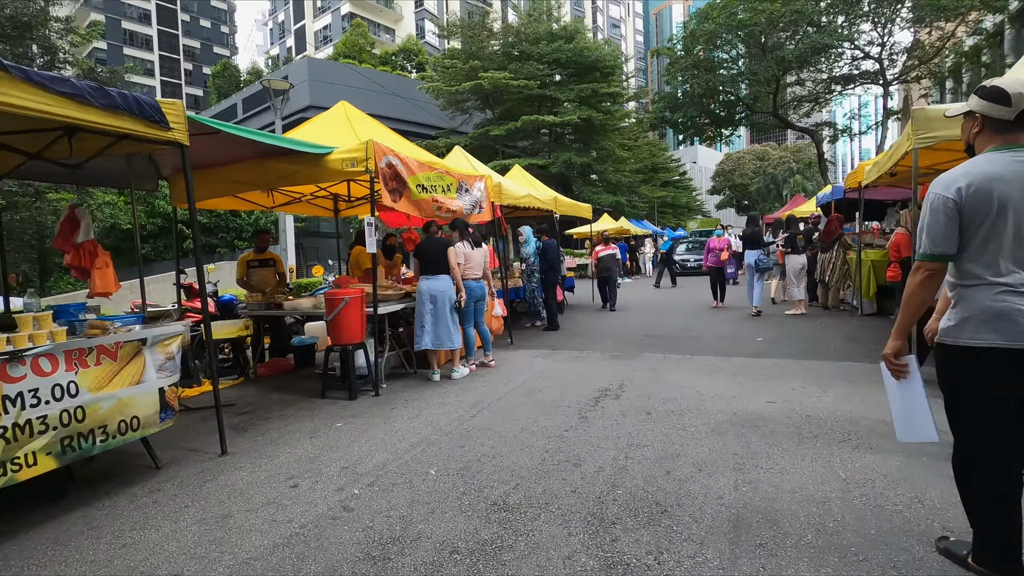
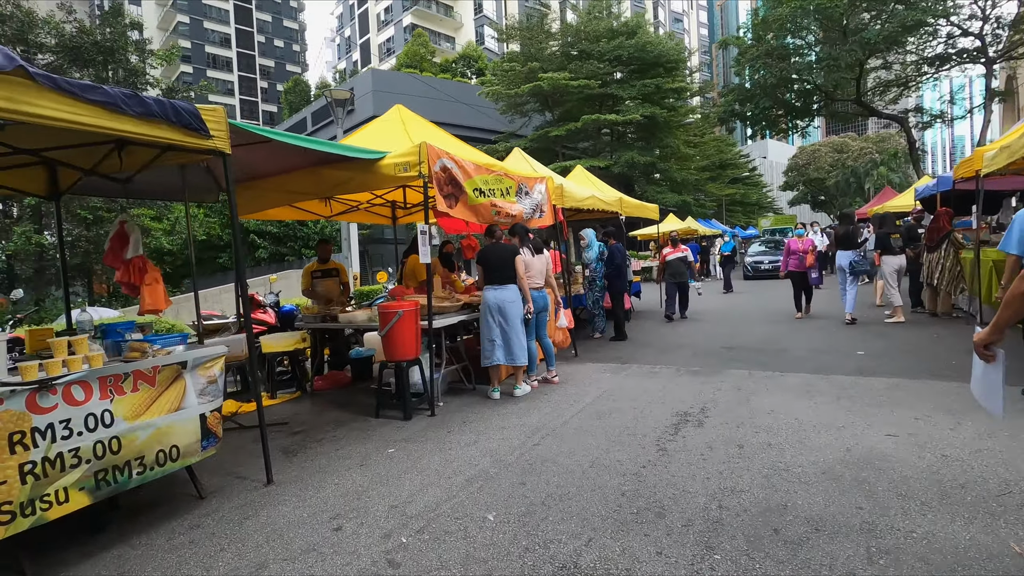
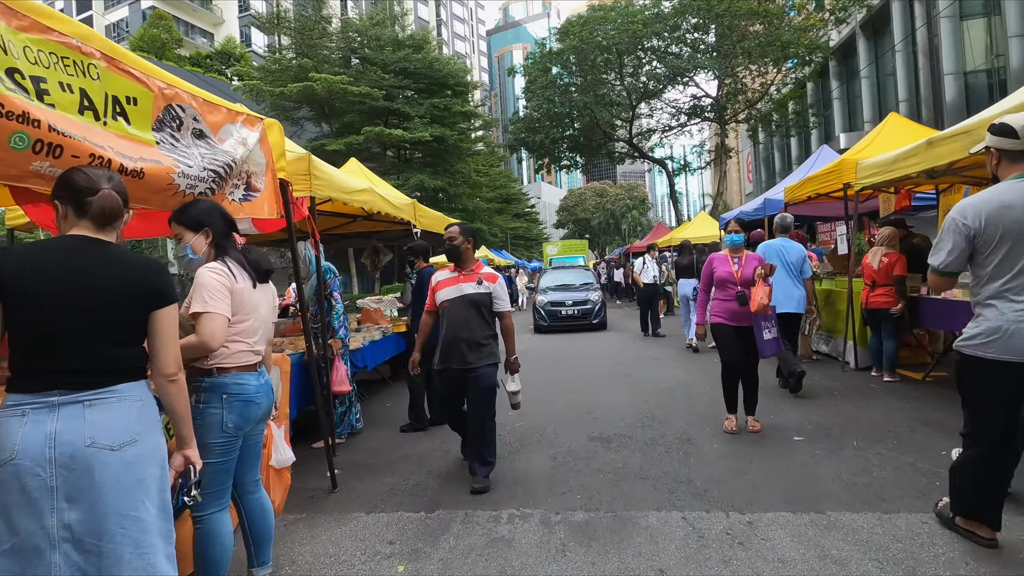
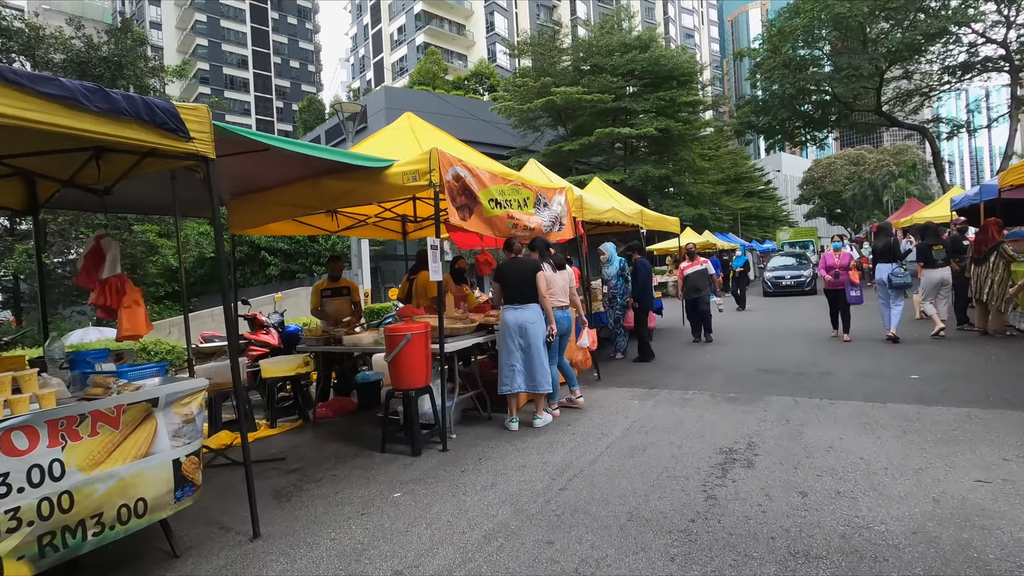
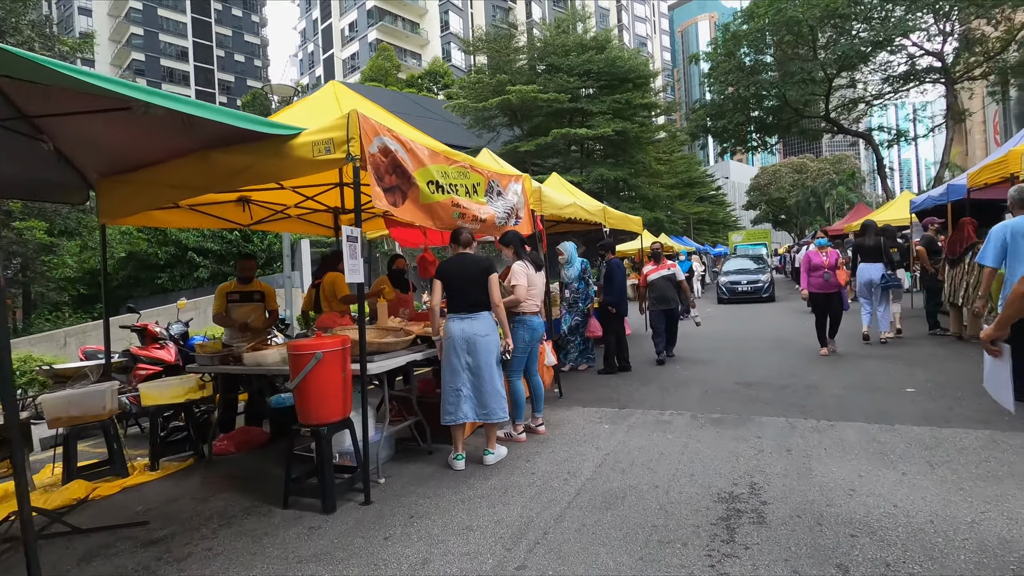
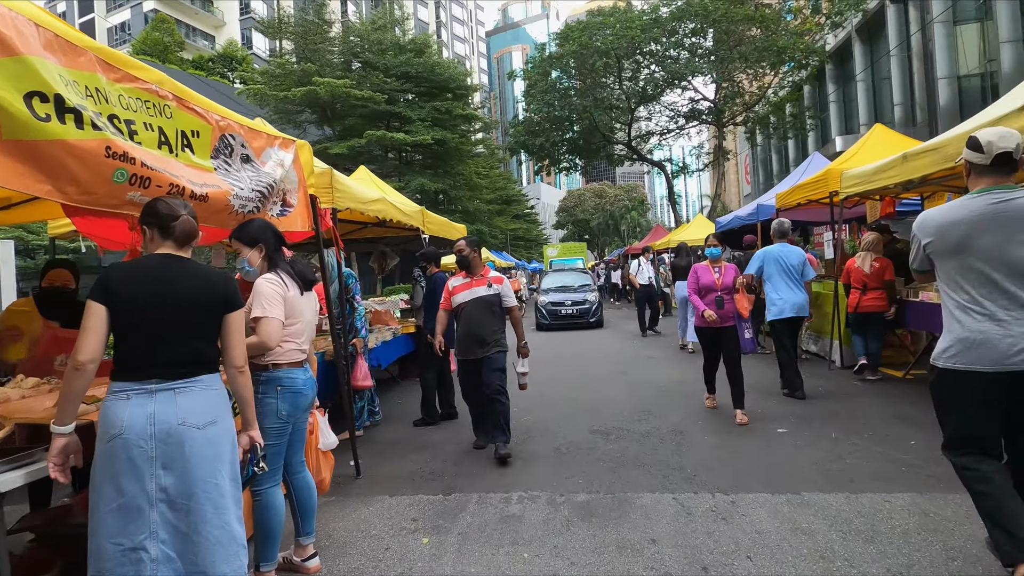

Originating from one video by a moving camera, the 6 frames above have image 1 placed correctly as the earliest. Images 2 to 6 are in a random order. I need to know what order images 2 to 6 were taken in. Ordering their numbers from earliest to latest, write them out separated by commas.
2, 4, 5, 6, 3
